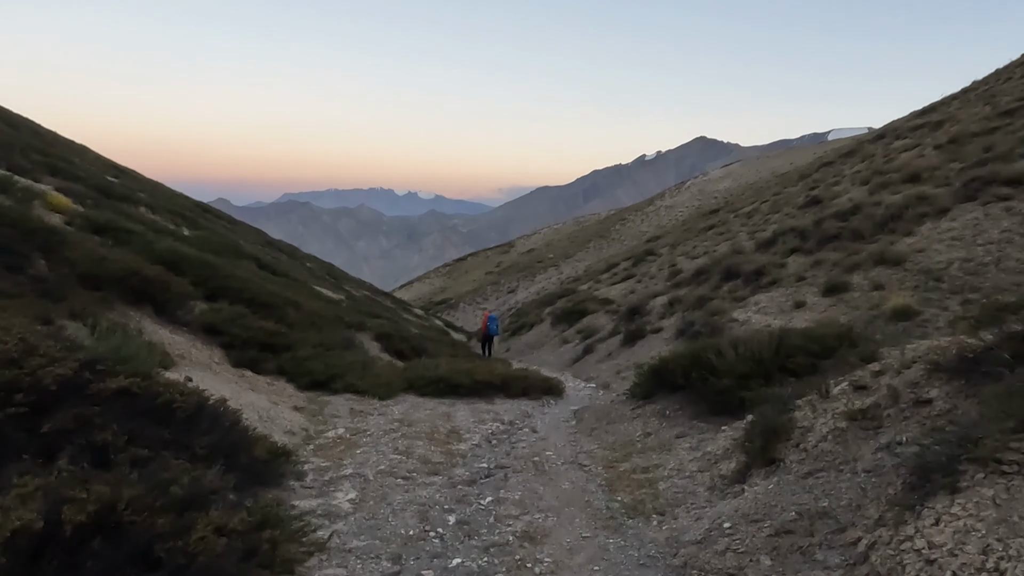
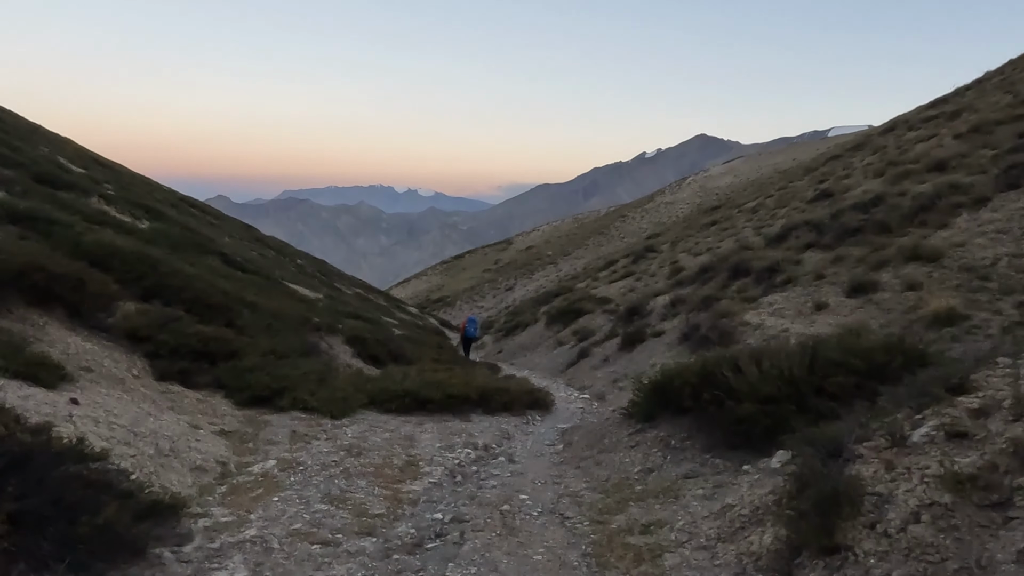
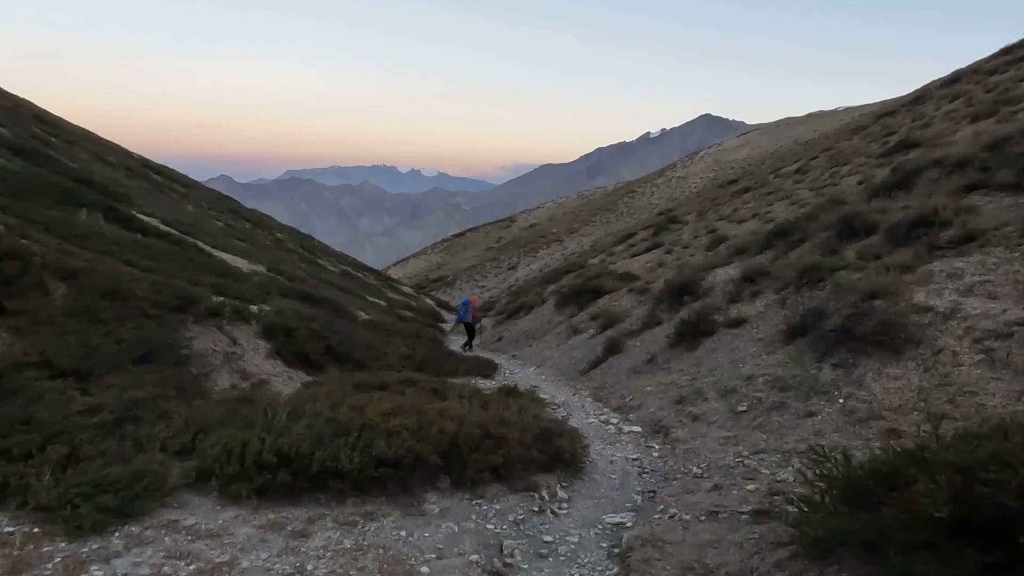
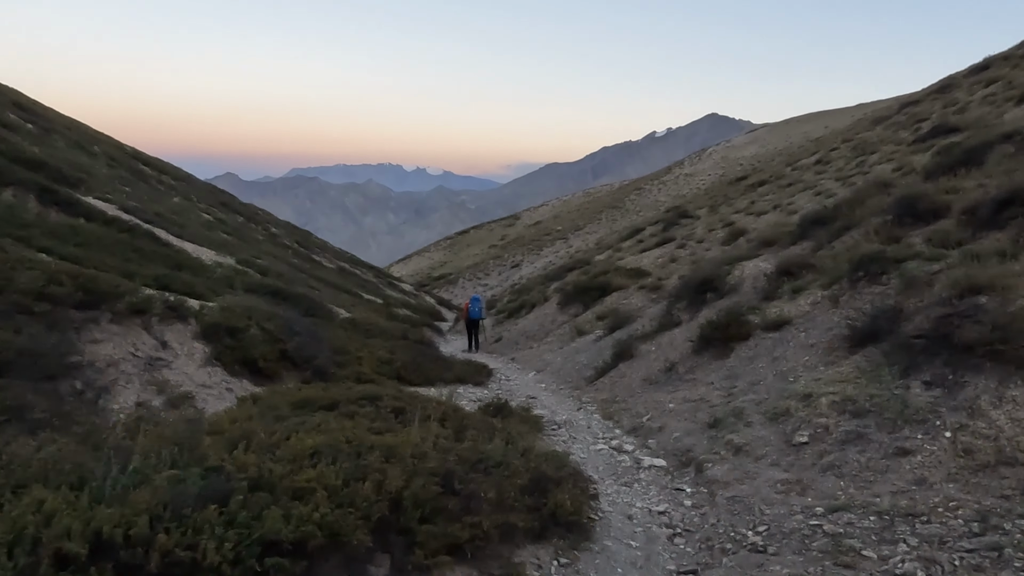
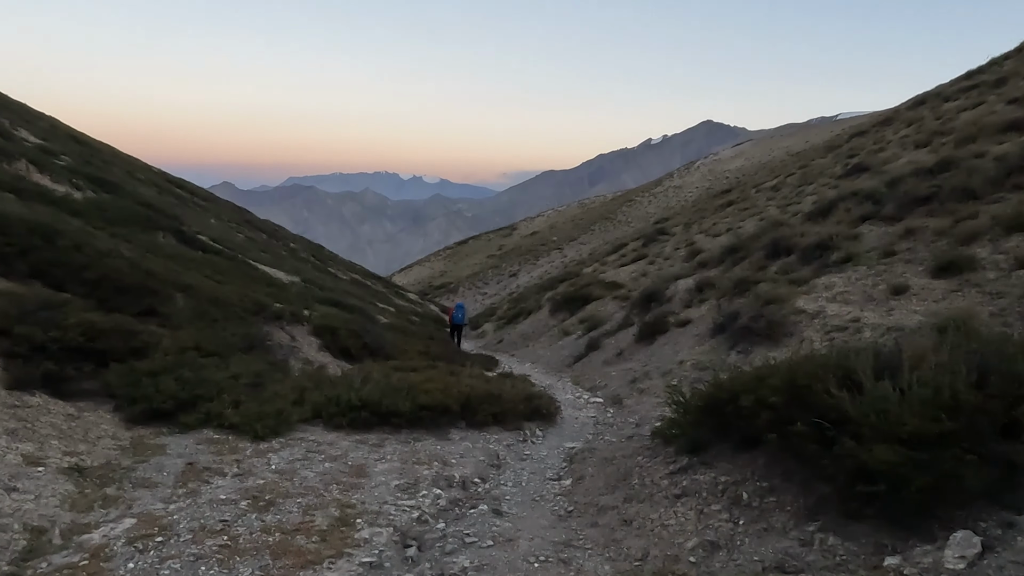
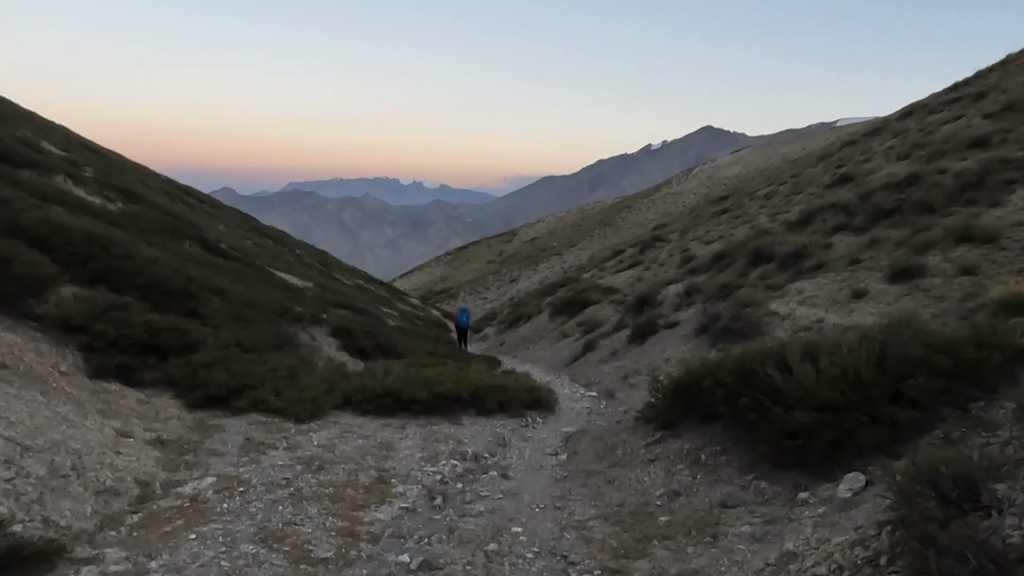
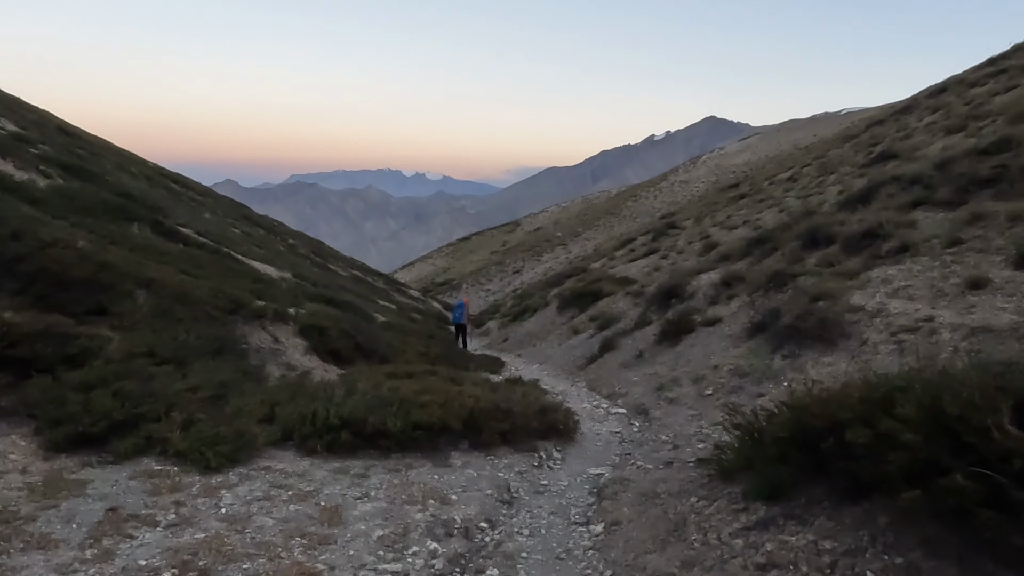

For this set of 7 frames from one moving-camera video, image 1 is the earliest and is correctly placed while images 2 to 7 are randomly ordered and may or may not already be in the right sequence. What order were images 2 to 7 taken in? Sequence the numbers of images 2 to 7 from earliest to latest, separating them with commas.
2, 6, 5, 7, 3, 4
